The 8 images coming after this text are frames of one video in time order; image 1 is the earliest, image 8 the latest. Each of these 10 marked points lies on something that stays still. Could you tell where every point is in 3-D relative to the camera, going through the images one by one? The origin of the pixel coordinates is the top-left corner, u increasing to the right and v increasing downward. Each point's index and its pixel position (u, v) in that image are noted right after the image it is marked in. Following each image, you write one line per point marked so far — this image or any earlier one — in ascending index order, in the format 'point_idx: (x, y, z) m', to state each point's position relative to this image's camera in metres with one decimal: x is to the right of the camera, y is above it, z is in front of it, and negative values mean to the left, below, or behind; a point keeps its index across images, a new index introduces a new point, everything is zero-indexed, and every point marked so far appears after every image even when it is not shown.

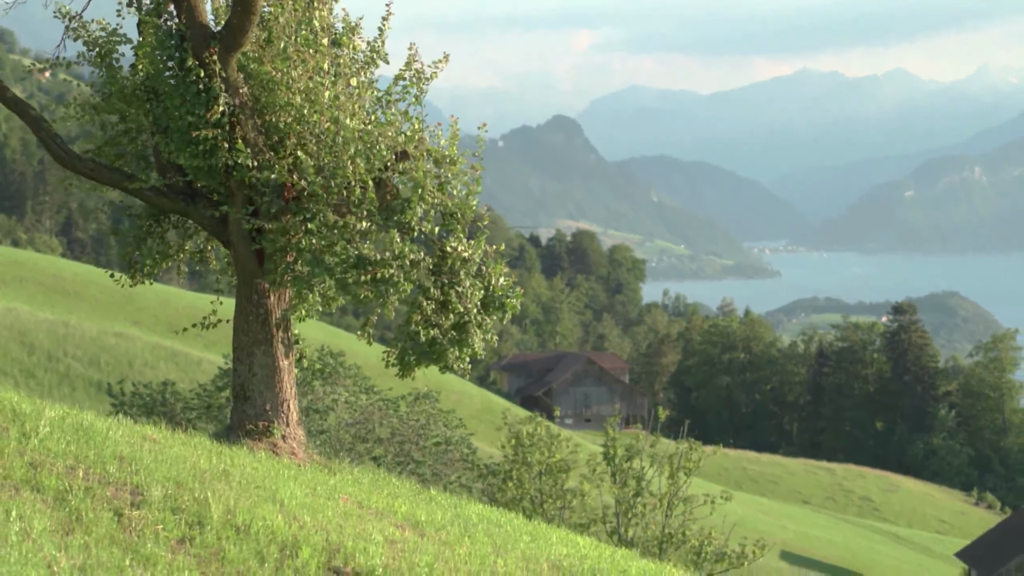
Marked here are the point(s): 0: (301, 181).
0: (-3.8, +2.0, +17.3) m
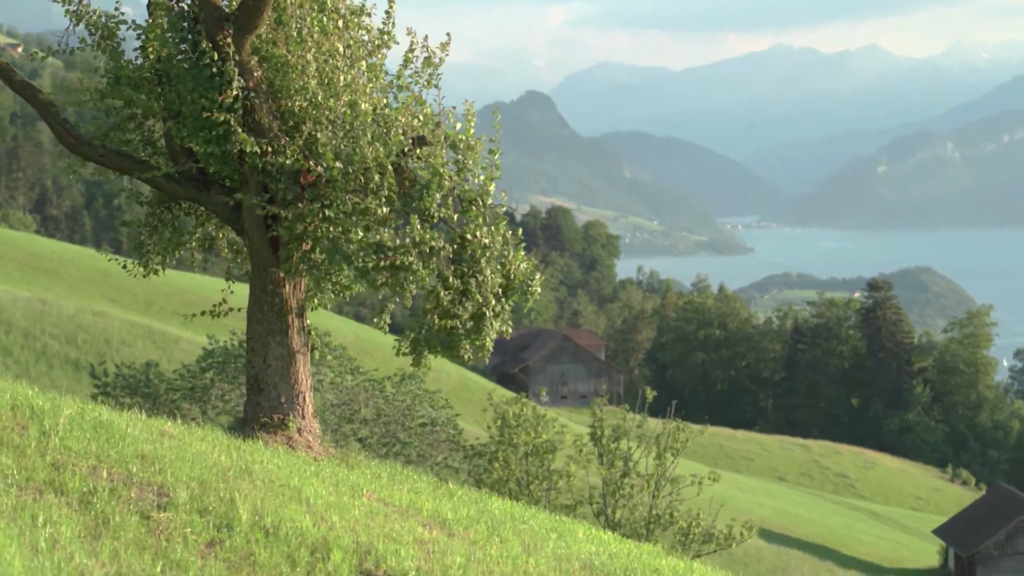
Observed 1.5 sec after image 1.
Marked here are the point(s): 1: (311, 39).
0: (-3.4, +2.1, +16.8) m
1: (-3.7, +4.6, +17.8) m
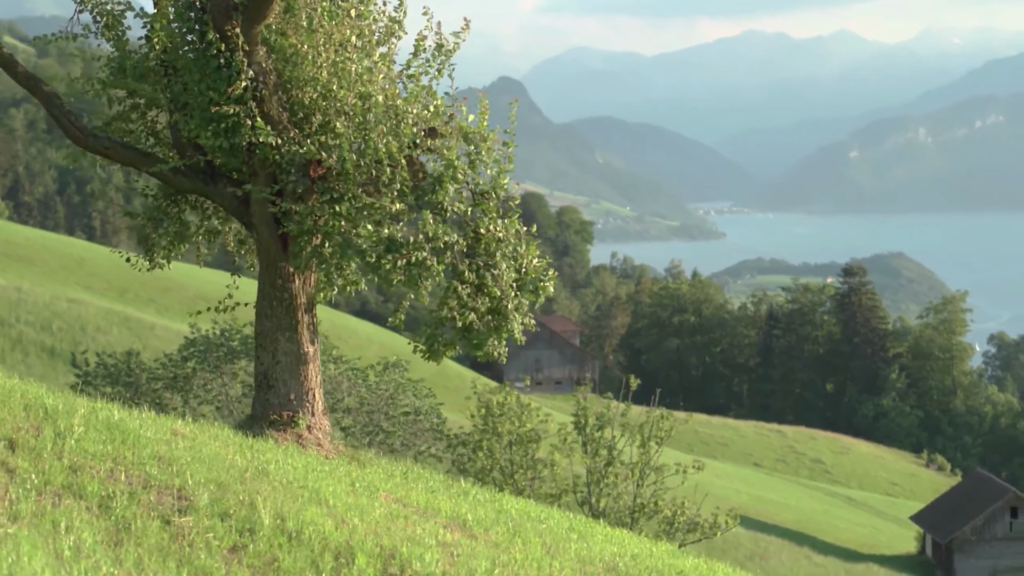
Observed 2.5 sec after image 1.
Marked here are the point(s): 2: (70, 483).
0: (-3.2, +2.2, +16.5) m
1: (-3.5, +4.7, +17.4) m
2: (-4.3, -1.9, +9.4) m
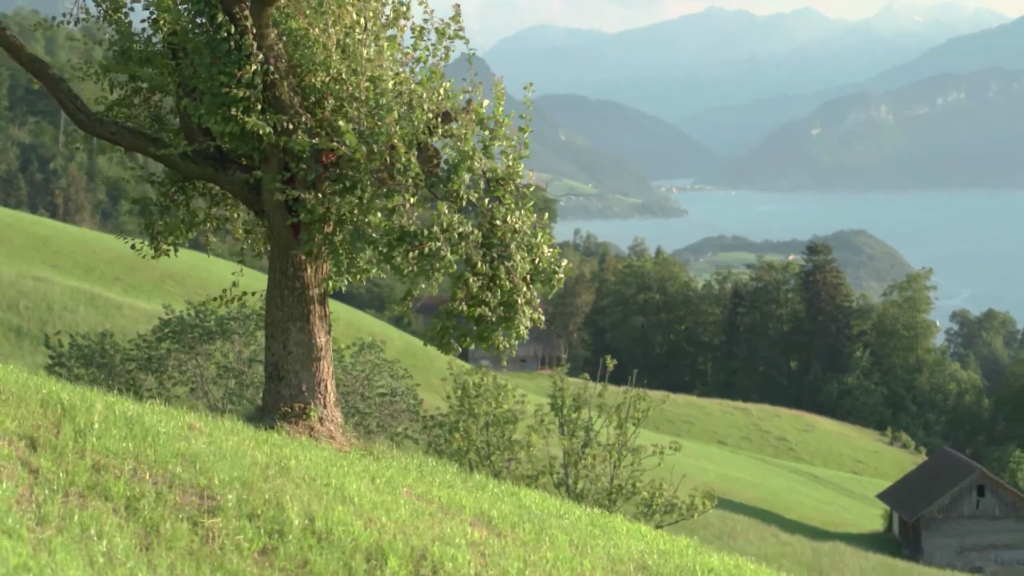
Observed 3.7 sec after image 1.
0: (-2.8, +2.4, +16.1) m
1: (-3.2, +4.9, +17.0) m
2: (-3.9, -1.9, +9.1) m
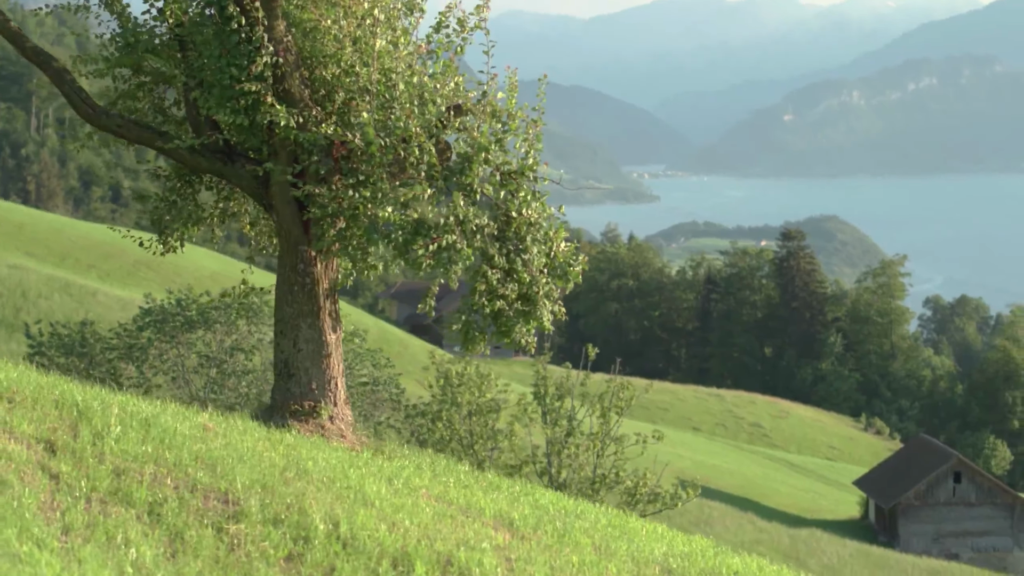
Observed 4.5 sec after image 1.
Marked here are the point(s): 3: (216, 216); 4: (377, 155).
0: (-2.6, +2.4, +15.9) m
1: (-2.9, +4.9, +16.7) m
2: (-3.6, -1.9, +8.8) m
3: (-5.9, +1.4, +19.1) m
4: (-2.2, +2.2, +15.7) m
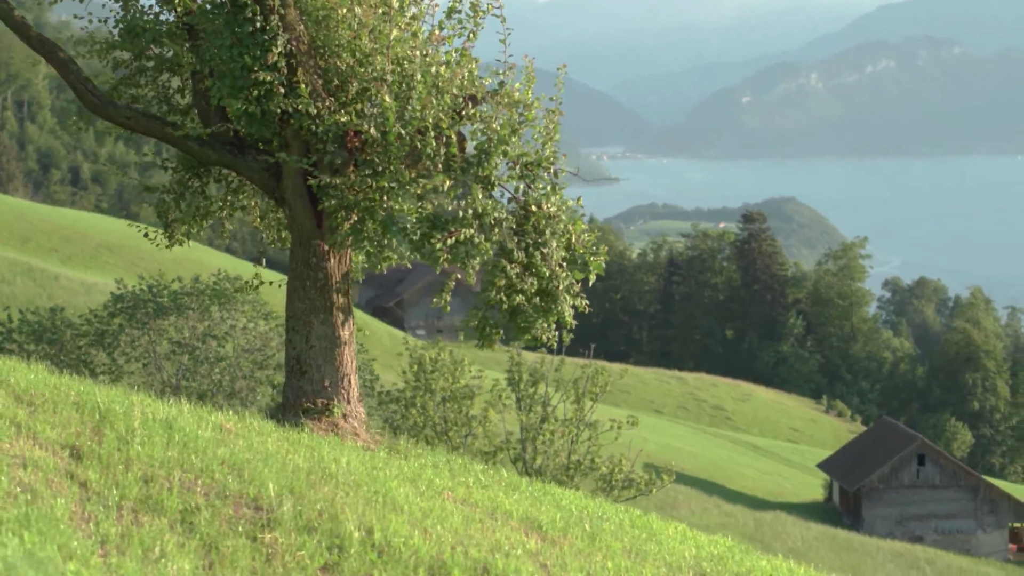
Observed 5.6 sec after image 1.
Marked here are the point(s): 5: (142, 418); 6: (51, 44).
0: (-2.3, +2.5, +15.5) m
1: (-2.6, +5.0, +16.3) m
2: (-3.2, -1.9, +8.5) m
3: (-5.6, +1.5, +18.6) m
4: (-1.9, +2.2, +15.3) m
5: (-4.2, -1.4, +10.7) m
6: (-7.9, +4.2, +16.4) m
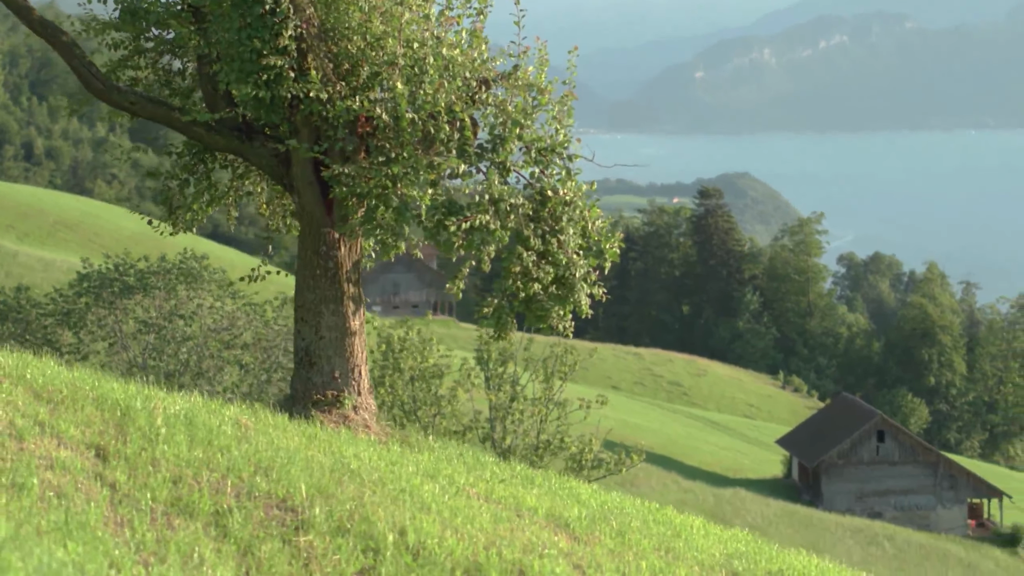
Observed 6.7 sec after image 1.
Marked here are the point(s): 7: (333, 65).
0: (-2.0, +2.7, +15.1) m
1: (-2.3, +5.2, +15.8) m
2: (-2.8, -1.8, +8.1) m
3: (-5.4, +1.7, +18.2) m
4: (-1.6, +2.4, +15.0) m
5: (-3.8, -1.3, +10.3) m
6: (-7.6, +4.4, +15.8) m
7: (-3.0, +3.7, +16.1) m
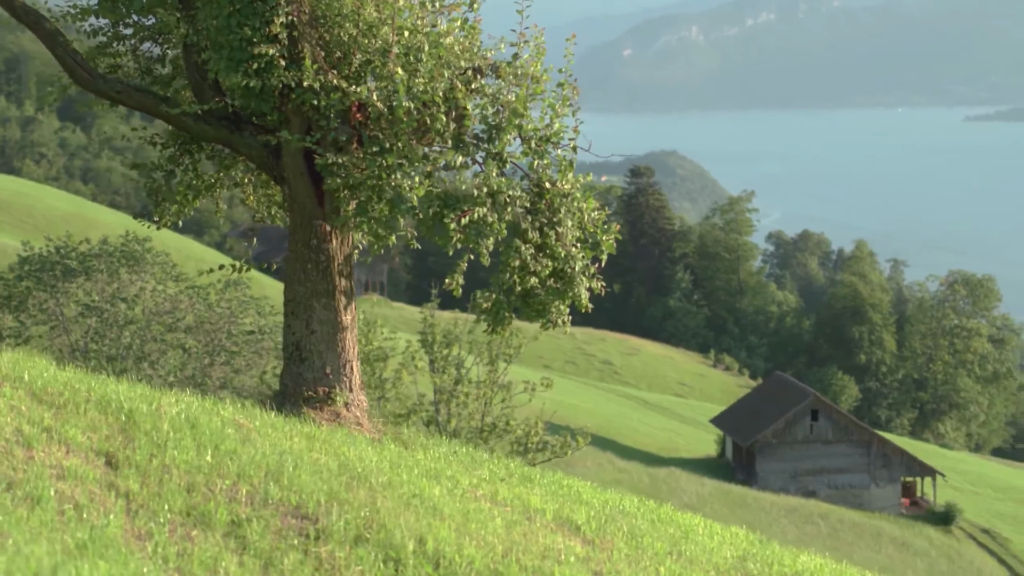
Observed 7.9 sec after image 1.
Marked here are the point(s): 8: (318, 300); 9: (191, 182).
0: (-2.0, +2.8, +14.7) m
1: (-2.4, +5.3, +15.4) m
2: (-2.6, -1.8, +7.7) m
3: (-5.6, +1.9, +17.6) m
4: (-1.6, +2.5, +14.6) m
5: (-3.6, -1.3, +9.9) m
6: (-7.6, +4.5, +15.2) m
7: (-3.0, +3.8, +15.6) m
8: (-3.2, -0.2, +15.8) m
9: (-5.8, +1.9, +17.0) m
